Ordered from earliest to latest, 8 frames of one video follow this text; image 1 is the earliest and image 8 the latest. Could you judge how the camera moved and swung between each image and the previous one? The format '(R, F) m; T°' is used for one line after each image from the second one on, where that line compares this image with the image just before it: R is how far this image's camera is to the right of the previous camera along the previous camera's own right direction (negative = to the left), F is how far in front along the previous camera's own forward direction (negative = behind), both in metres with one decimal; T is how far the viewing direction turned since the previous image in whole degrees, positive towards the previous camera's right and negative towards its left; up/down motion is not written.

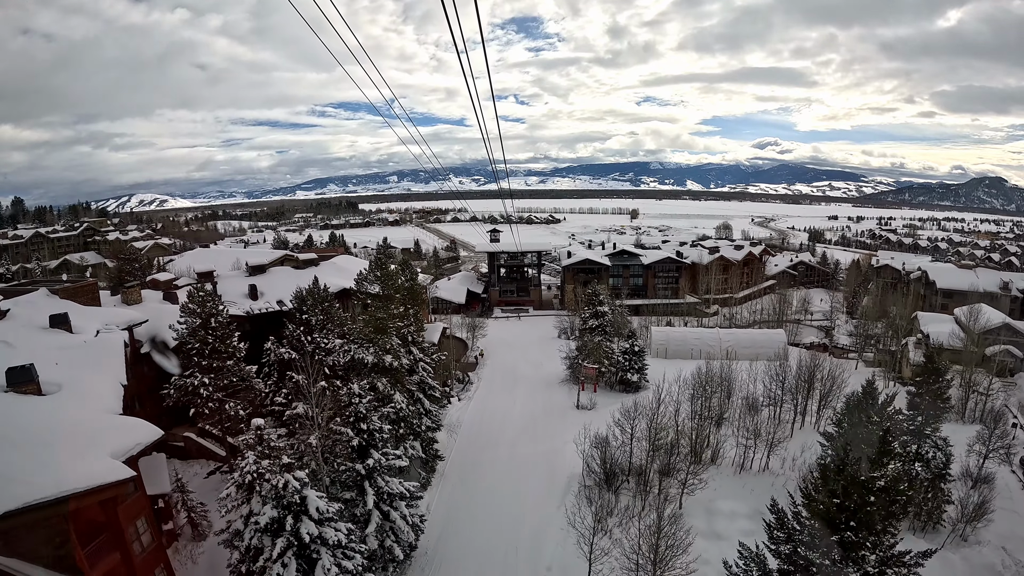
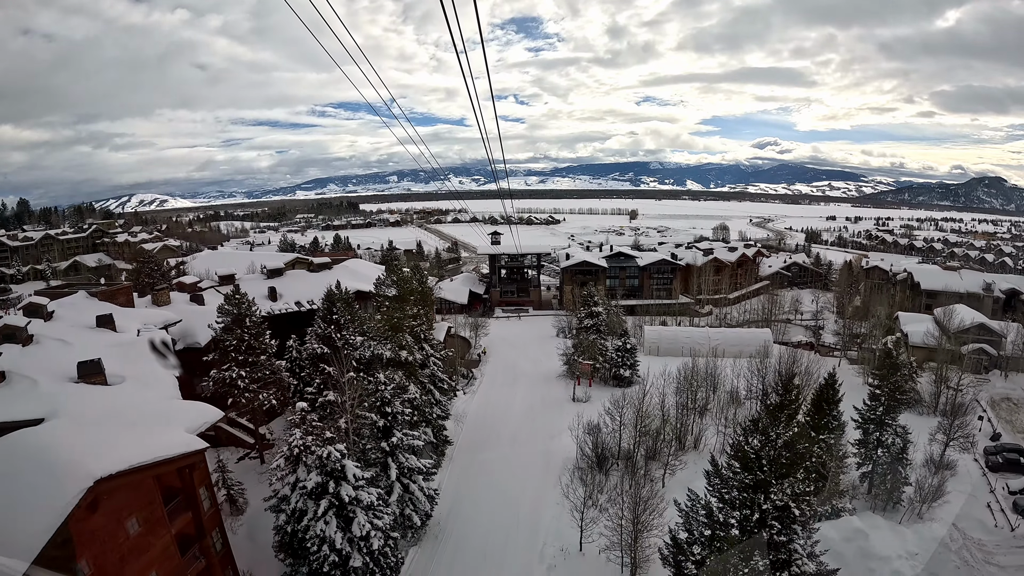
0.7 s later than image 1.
(-0.1, -1.8) m; 0°
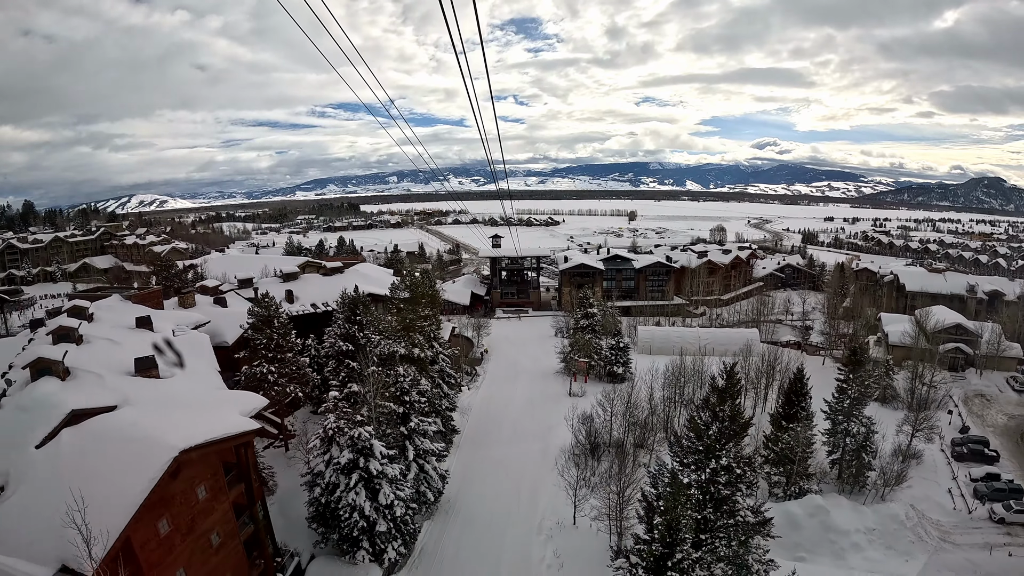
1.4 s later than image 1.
(-0.1, -1.9) m; 0°
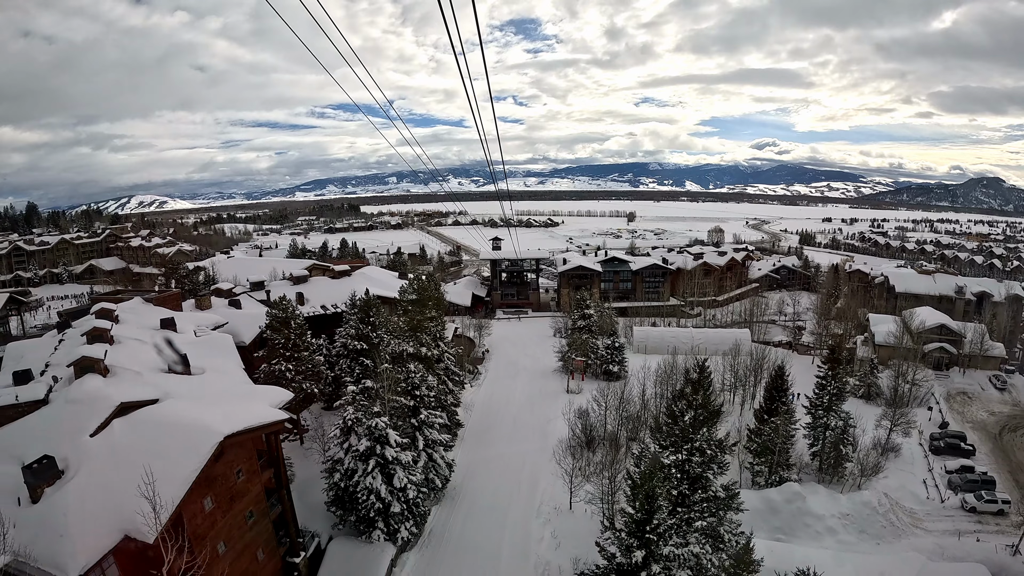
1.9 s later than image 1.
(-0.1, -1.4) m; 0°
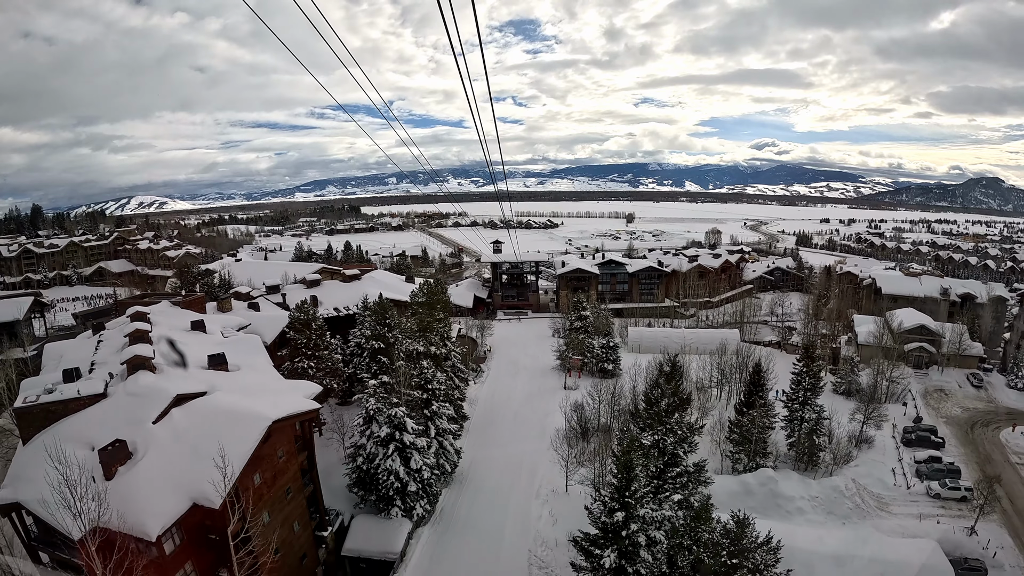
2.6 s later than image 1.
(-0.1, -2.0) m; 0°
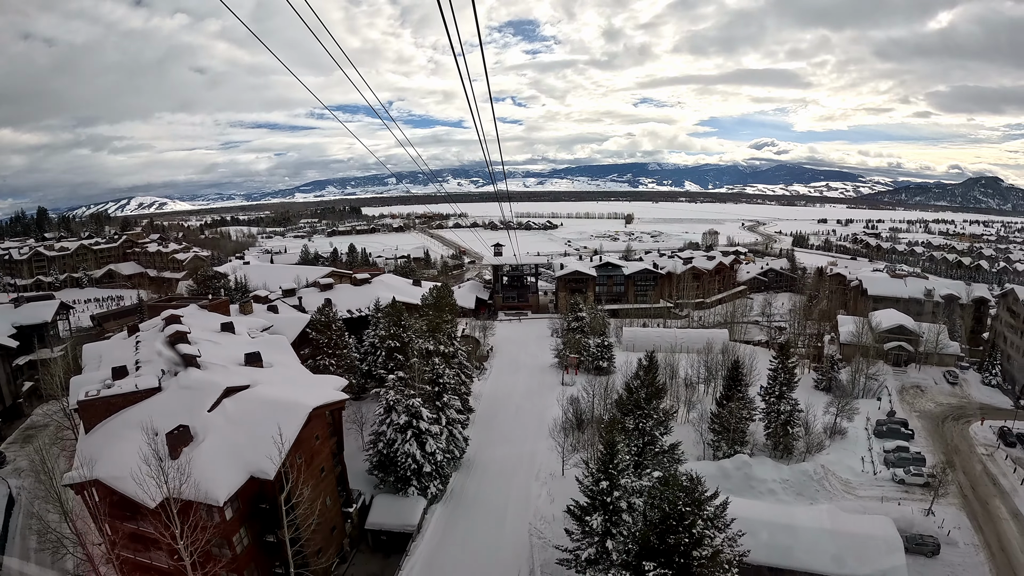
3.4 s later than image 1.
(-0.1, -2.3) m; 0°
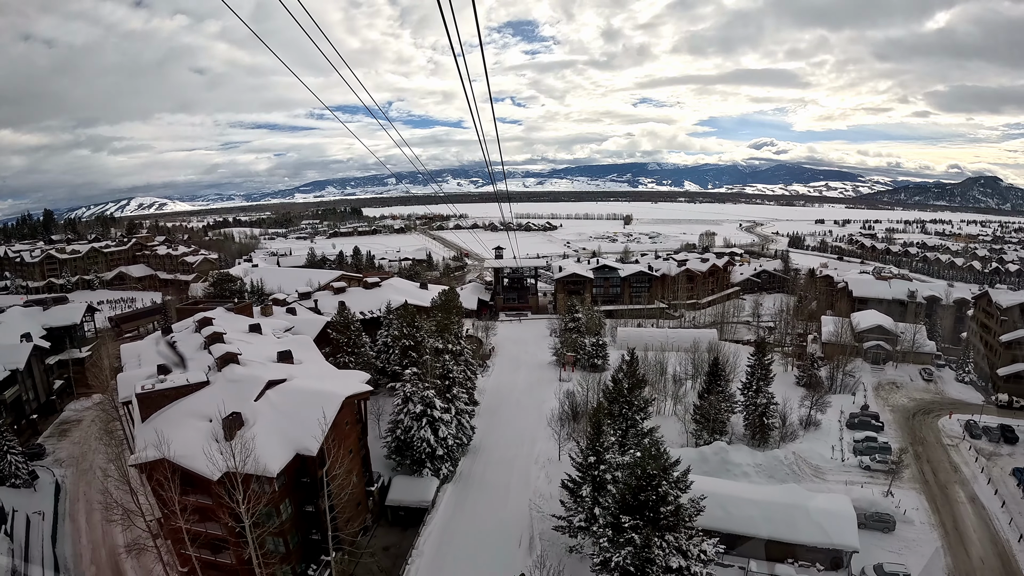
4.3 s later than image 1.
(-0.1, -2.6) m; 0°
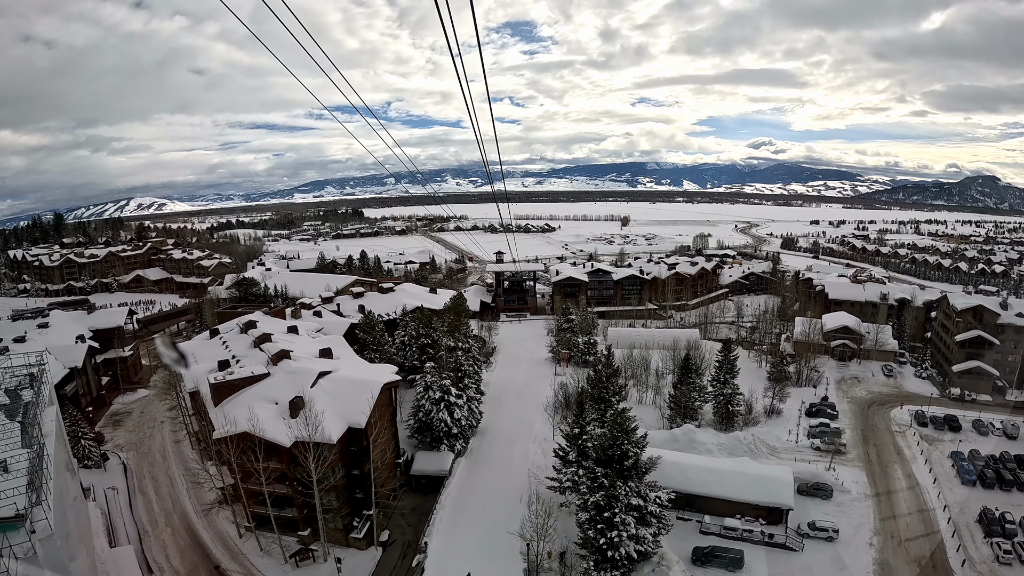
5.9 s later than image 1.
(-0.2, -4.7) m; 0°
